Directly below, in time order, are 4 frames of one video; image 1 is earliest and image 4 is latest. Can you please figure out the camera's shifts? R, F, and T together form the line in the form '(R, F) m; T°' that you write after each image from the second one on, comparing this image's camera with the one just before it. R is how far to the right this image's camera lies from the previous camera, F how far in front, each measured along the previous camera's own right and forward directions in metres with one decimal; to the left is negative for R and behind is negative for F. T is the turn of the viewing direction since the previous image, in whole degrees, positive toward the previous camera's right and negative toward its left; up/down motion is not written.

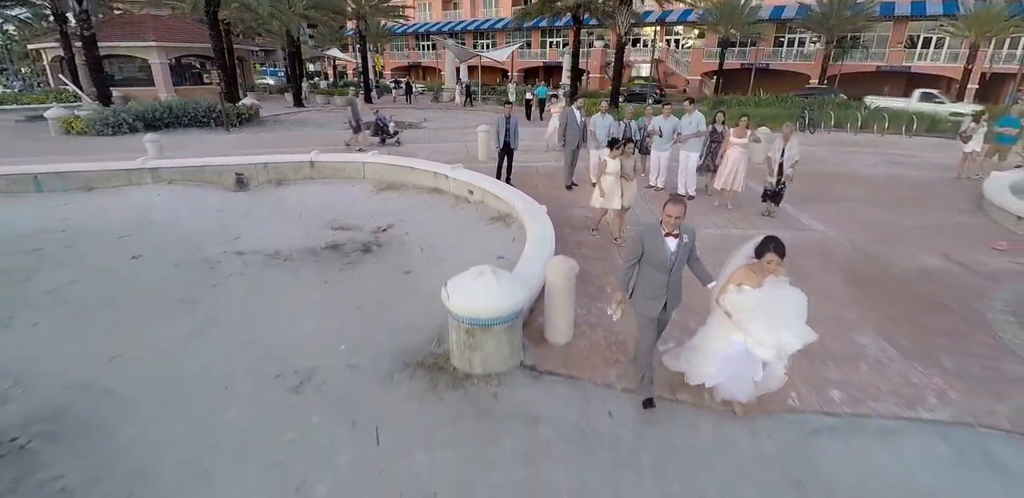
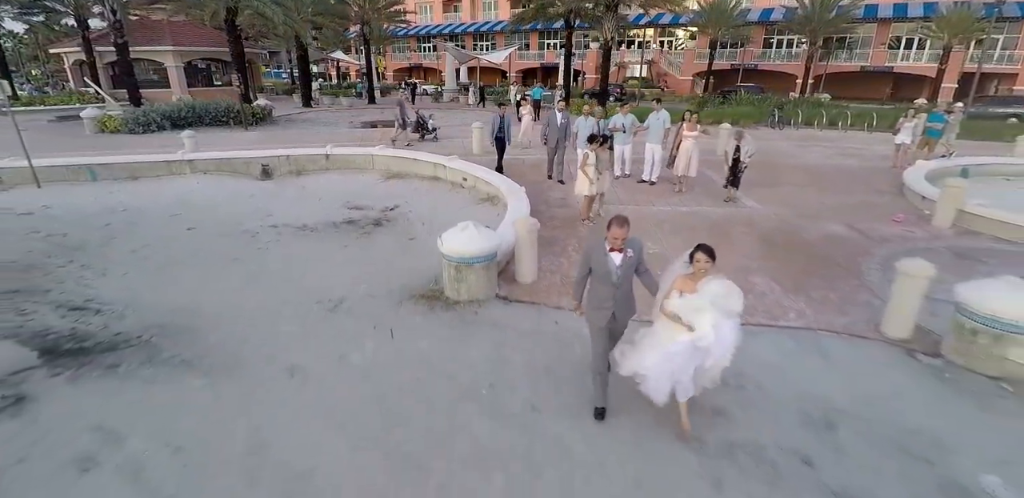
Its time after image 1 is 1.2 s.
(+0.3, -1.4) m; 0°
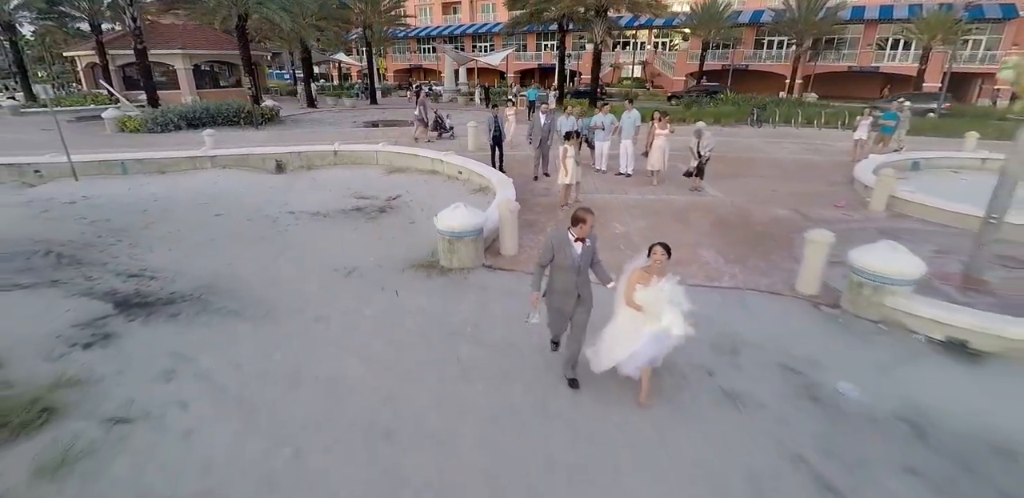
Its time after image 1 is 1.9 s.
(+0.2, -1.1) m; 0°
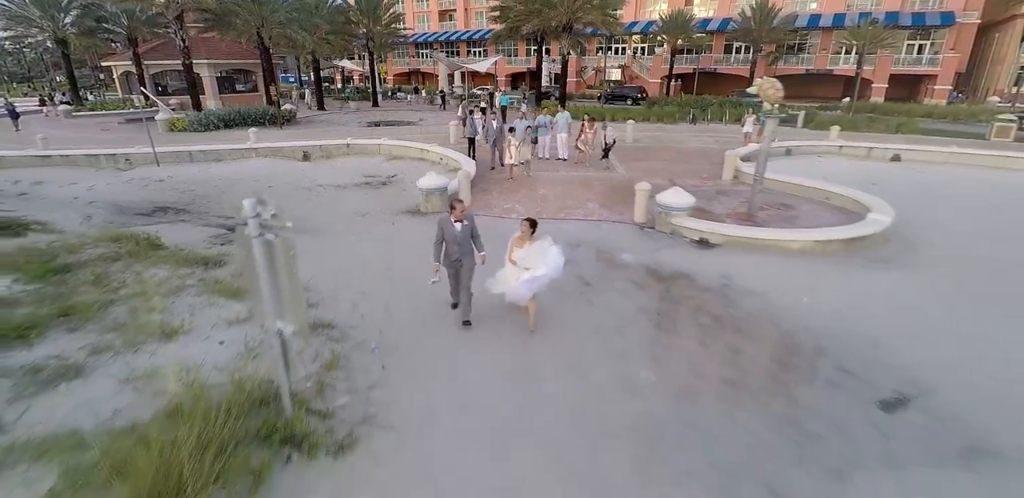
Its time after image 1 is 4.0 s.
(+1.1, -3.8) m; 0°
